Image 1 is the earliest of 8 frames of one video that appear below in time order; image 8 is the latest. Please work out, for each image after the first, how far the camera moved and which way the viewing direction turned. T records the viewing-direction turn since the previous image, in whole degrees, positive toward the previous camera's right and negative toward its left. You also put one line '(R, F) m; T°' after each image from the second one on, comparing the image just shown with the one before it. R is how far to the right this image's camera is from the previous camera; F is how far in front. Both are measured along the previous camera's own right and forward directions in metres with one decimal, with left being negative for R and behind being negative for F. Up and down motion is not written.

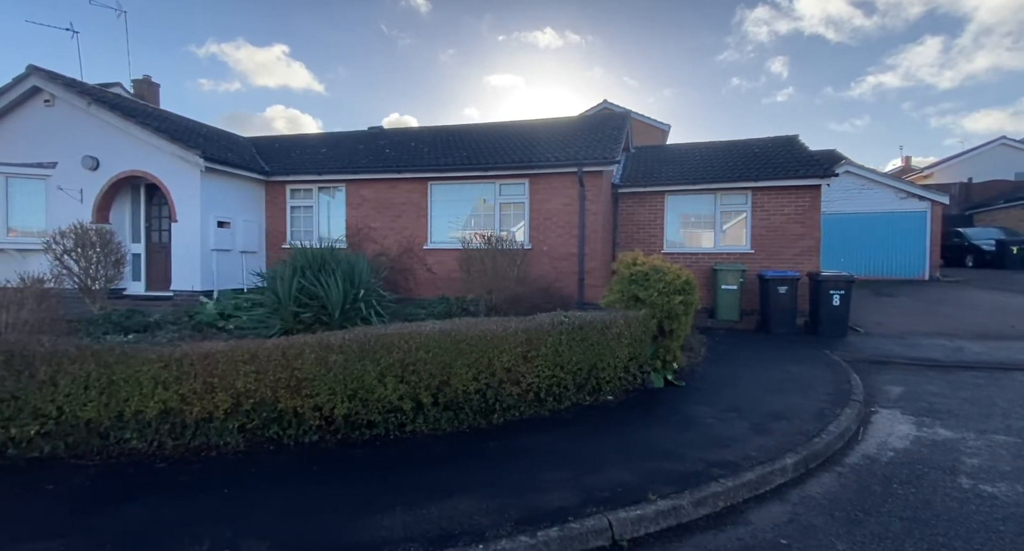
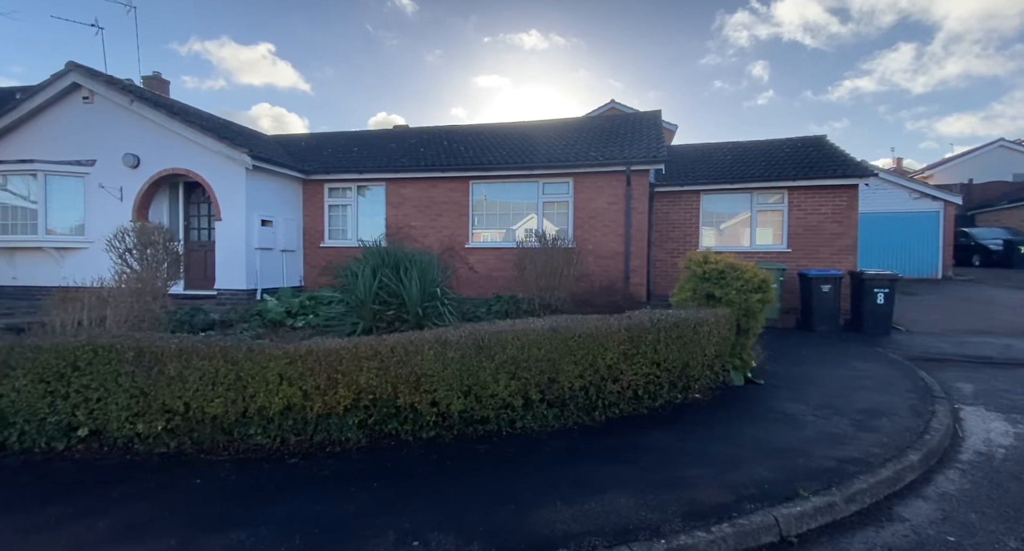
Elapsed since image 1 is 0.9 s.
(-1.0, 0.0) m; 0°
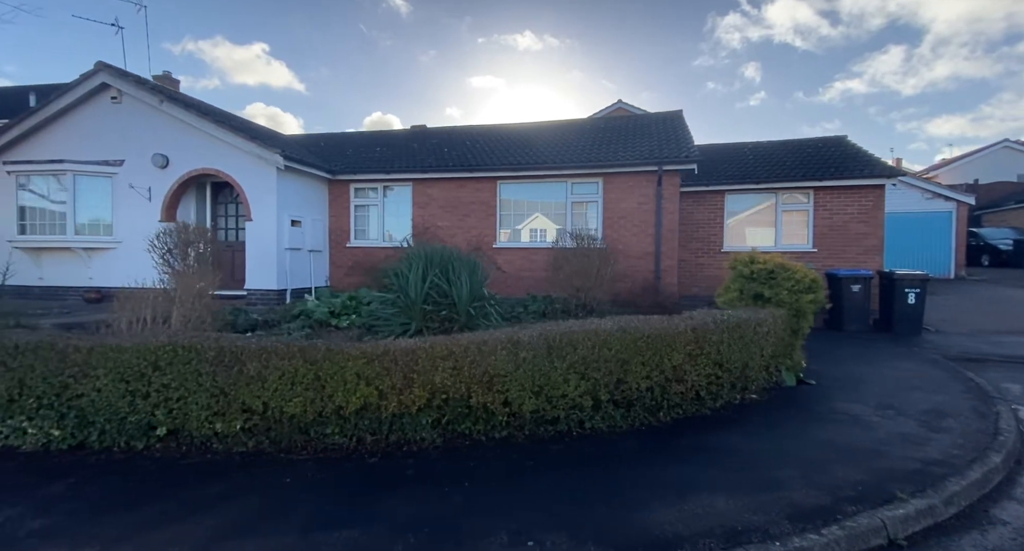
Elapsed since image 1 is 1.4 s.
(-0.6, 0.0) m; 0°
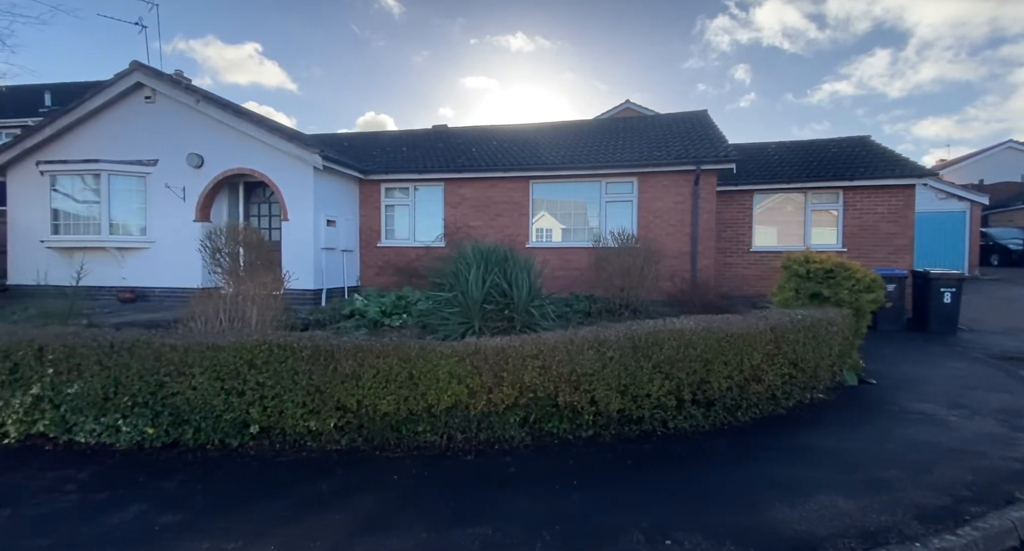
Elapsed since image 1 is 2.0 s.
(-0.7, 0.0) m; 0°
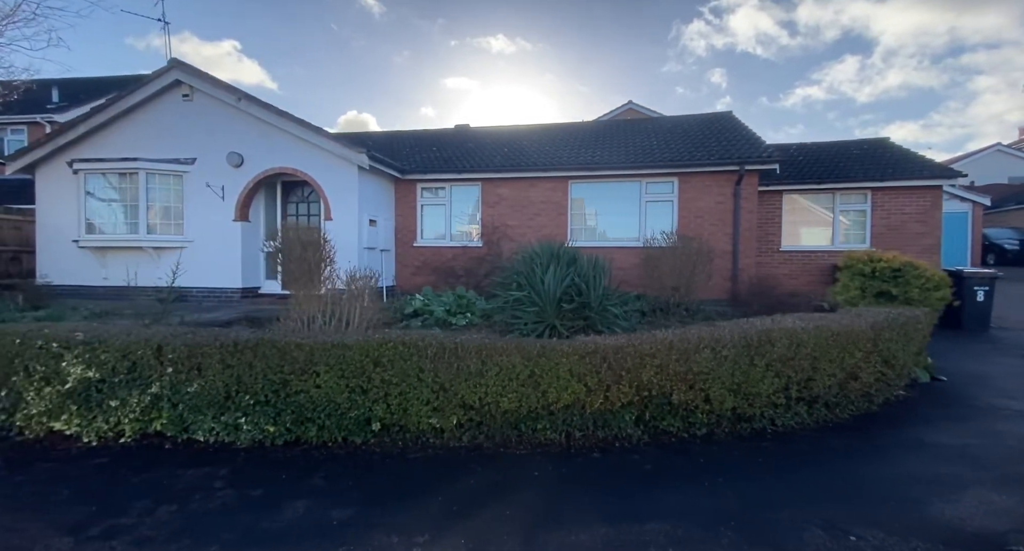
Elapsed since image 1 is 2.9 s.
(-1.0, 0.0) m; +1°
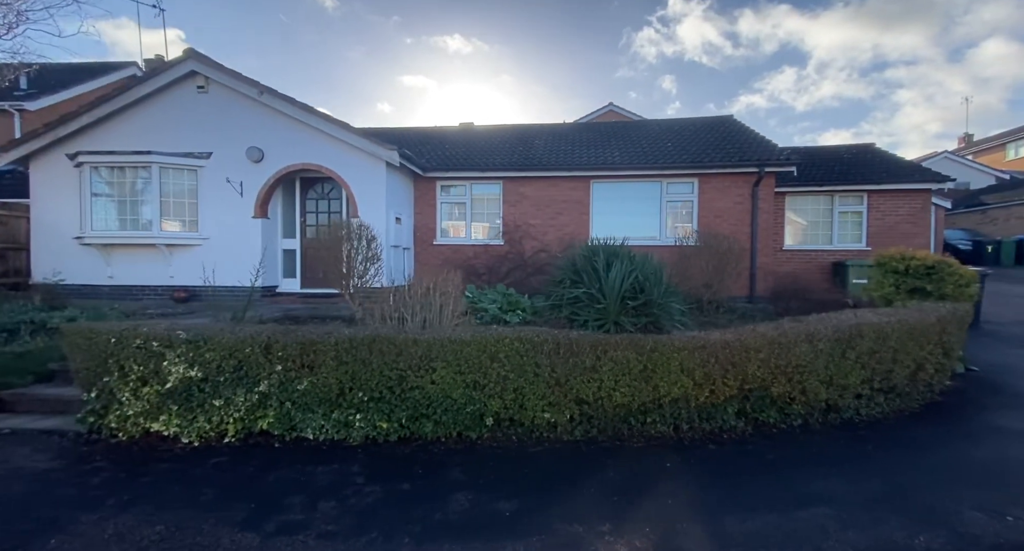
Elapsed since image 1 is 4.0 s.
(-1.1, 0.0) m; +3°
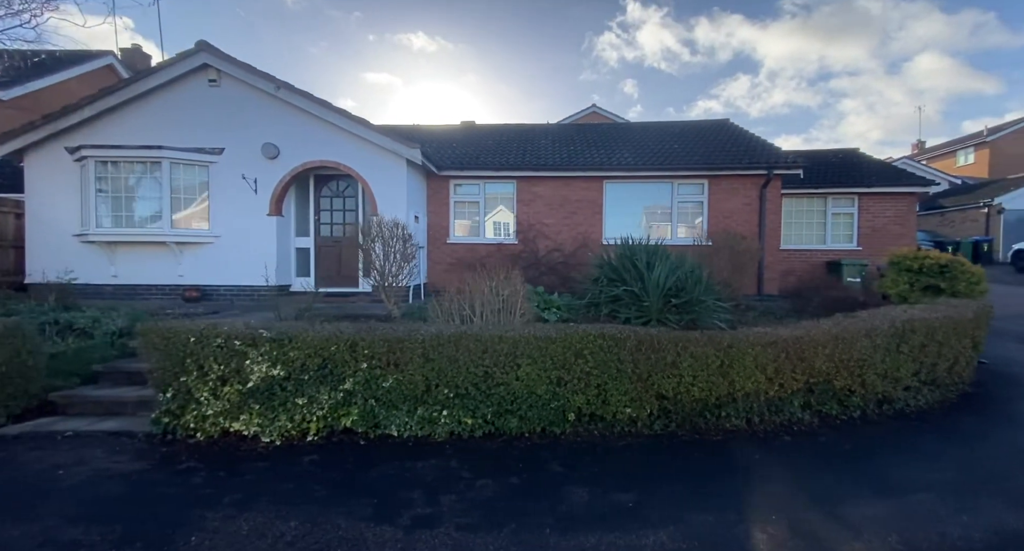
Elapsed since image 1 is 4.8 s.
(-0.9, -0.1) m; +3°
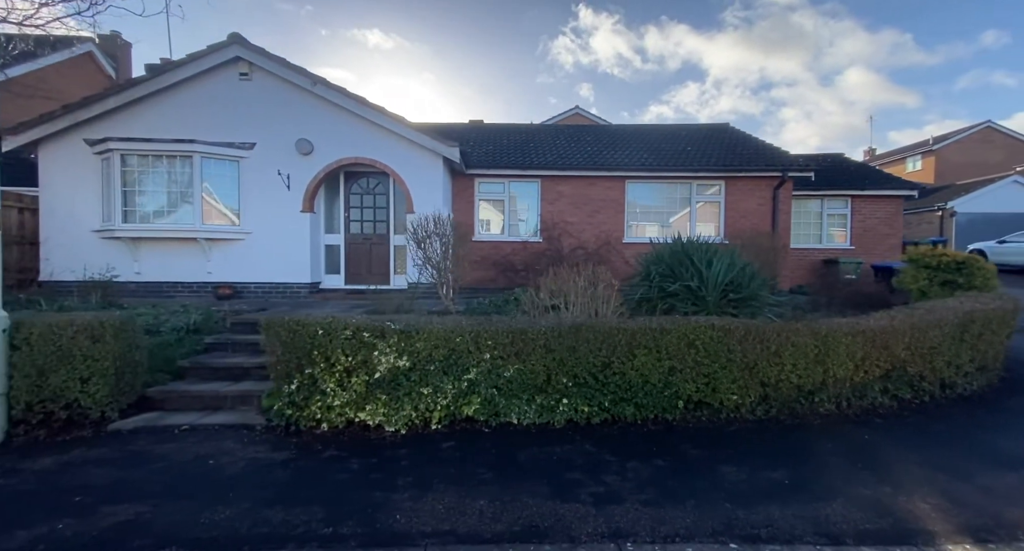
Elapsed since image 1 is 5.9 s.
(-1.2, -0.1) m; +3°
